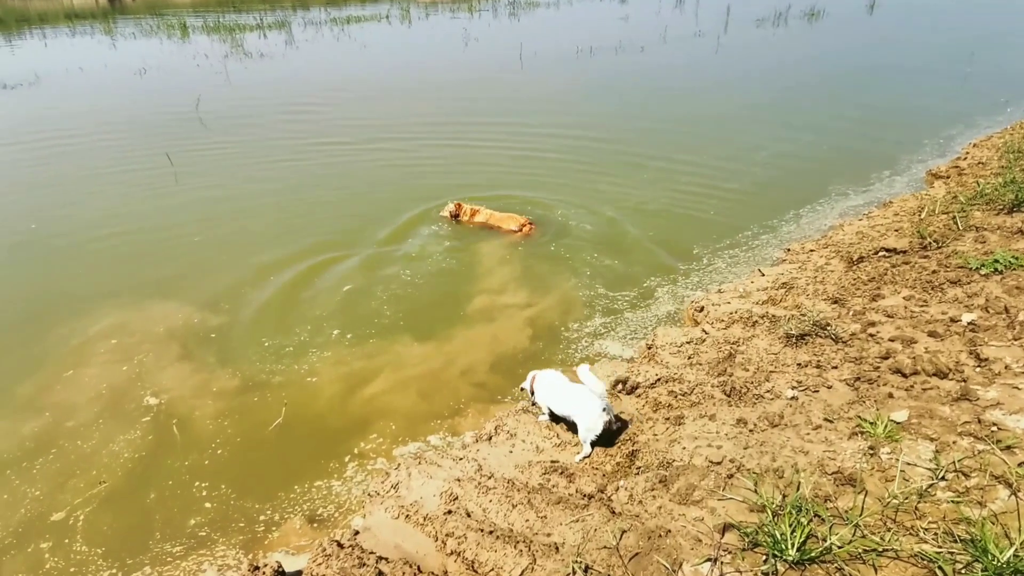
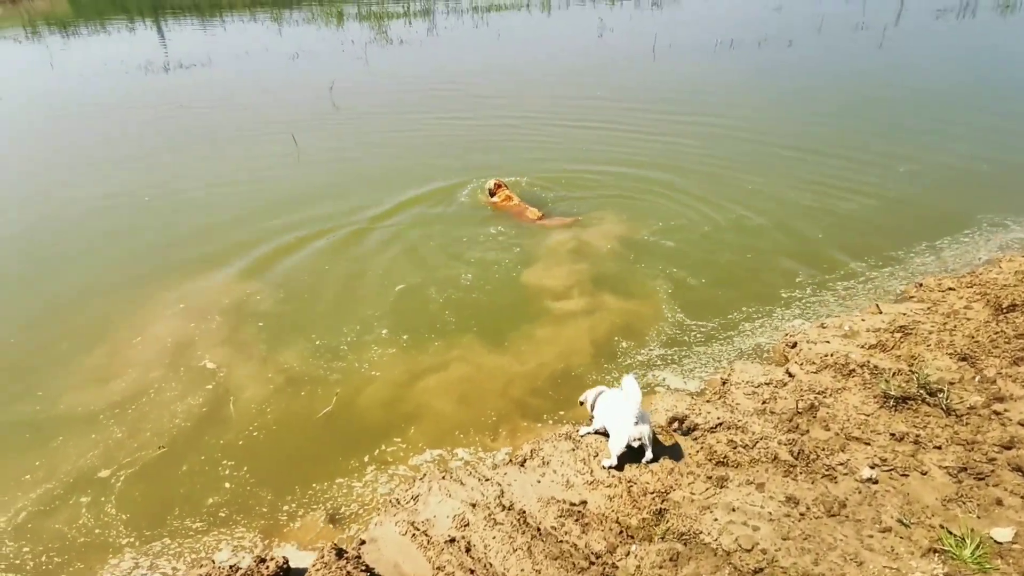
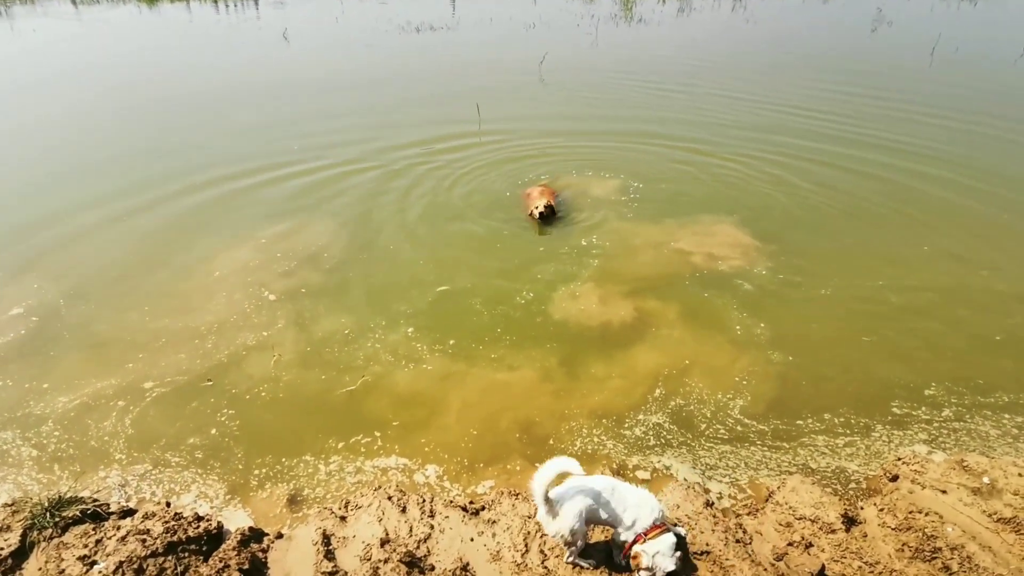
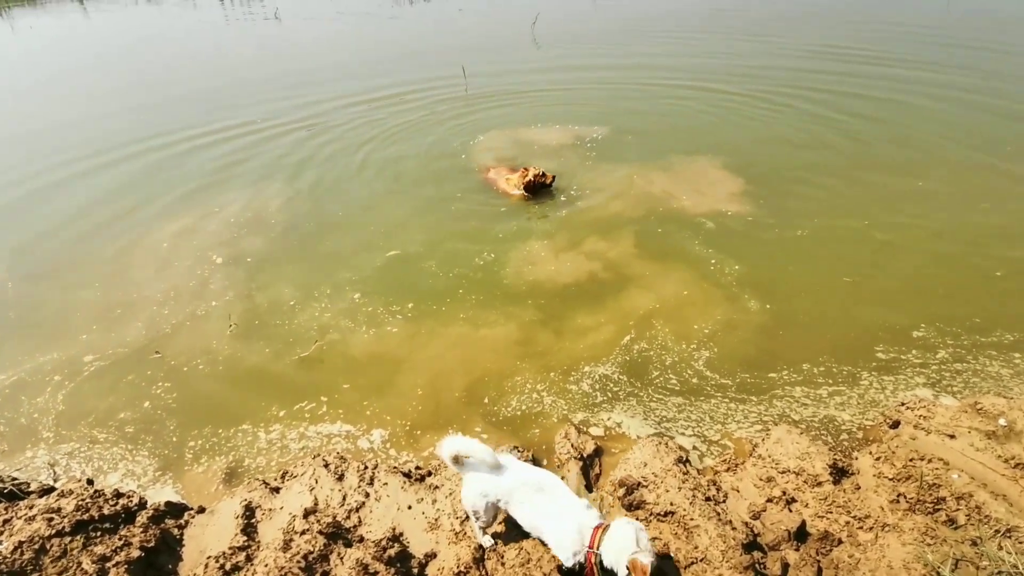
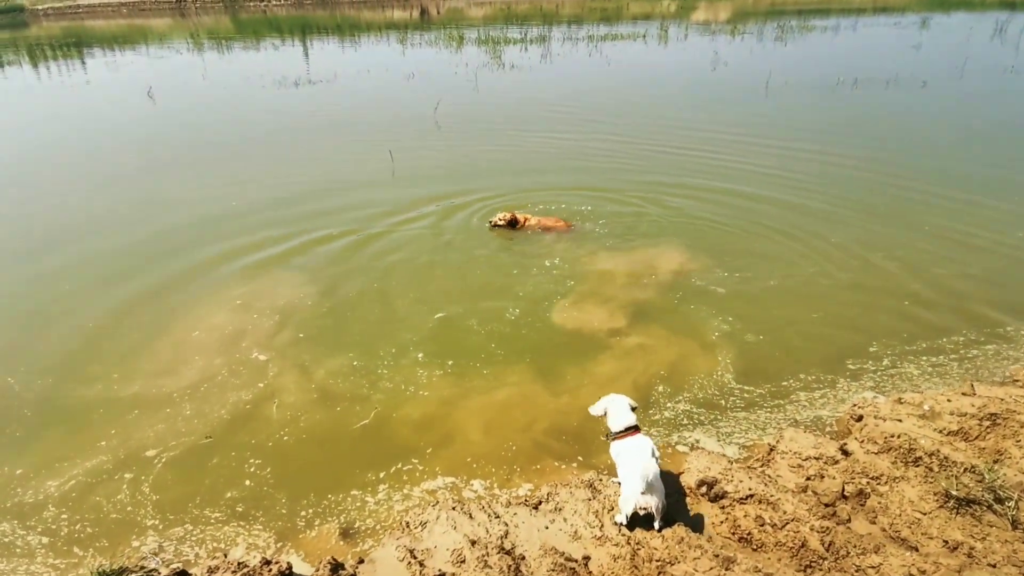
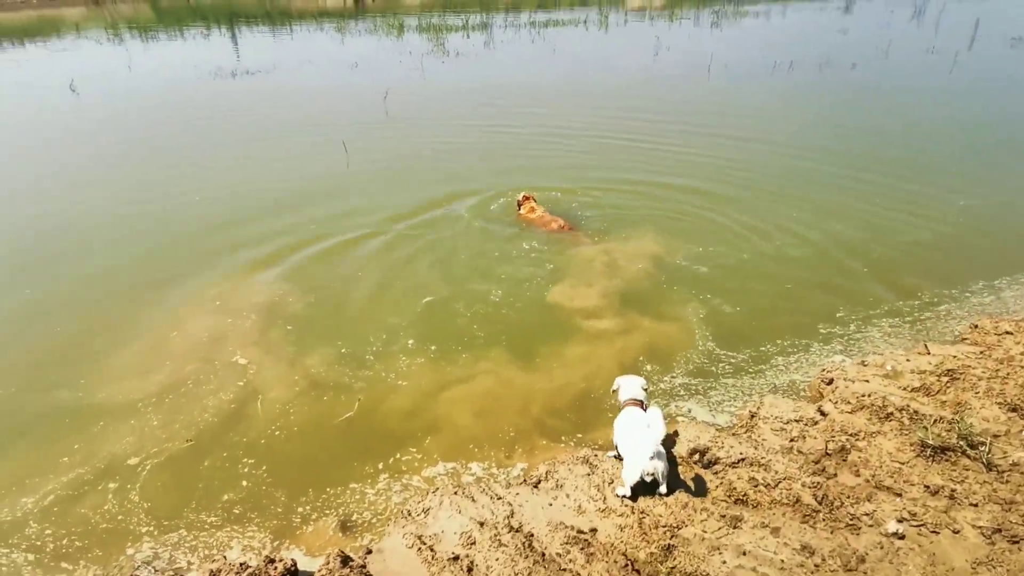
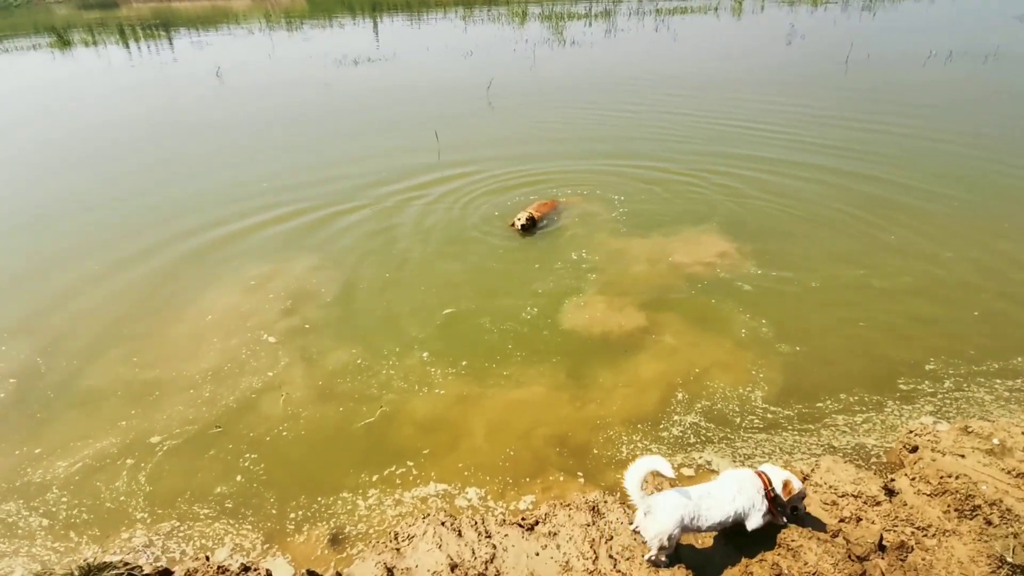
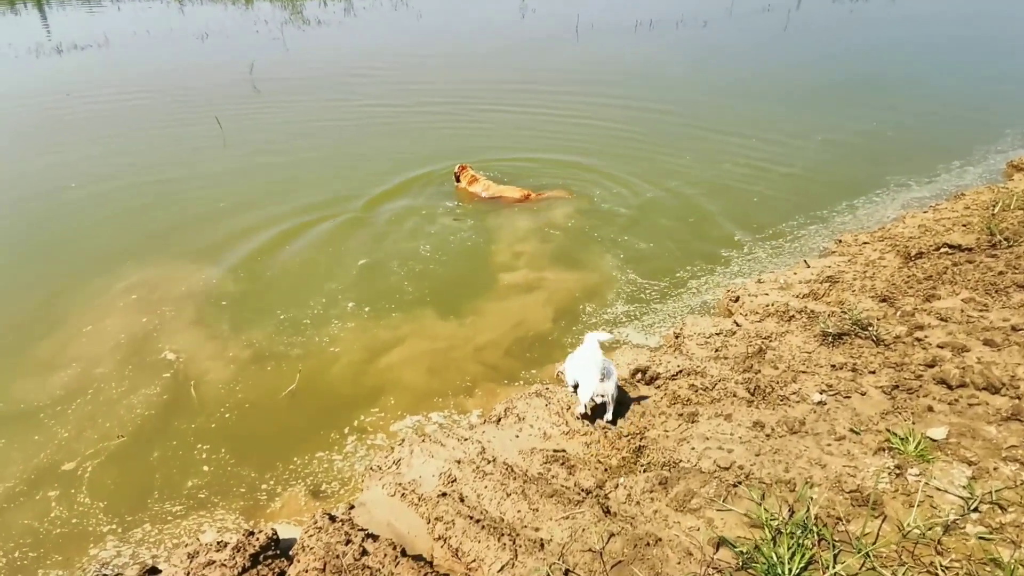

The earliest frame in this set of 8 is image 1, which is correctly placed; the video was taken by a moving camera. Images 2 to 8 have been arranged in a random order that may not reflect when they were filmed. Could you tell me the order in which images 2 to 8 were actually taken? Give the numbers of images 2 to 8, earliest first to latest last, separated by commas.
8, 2, 6, 5, 7, 3, 4
